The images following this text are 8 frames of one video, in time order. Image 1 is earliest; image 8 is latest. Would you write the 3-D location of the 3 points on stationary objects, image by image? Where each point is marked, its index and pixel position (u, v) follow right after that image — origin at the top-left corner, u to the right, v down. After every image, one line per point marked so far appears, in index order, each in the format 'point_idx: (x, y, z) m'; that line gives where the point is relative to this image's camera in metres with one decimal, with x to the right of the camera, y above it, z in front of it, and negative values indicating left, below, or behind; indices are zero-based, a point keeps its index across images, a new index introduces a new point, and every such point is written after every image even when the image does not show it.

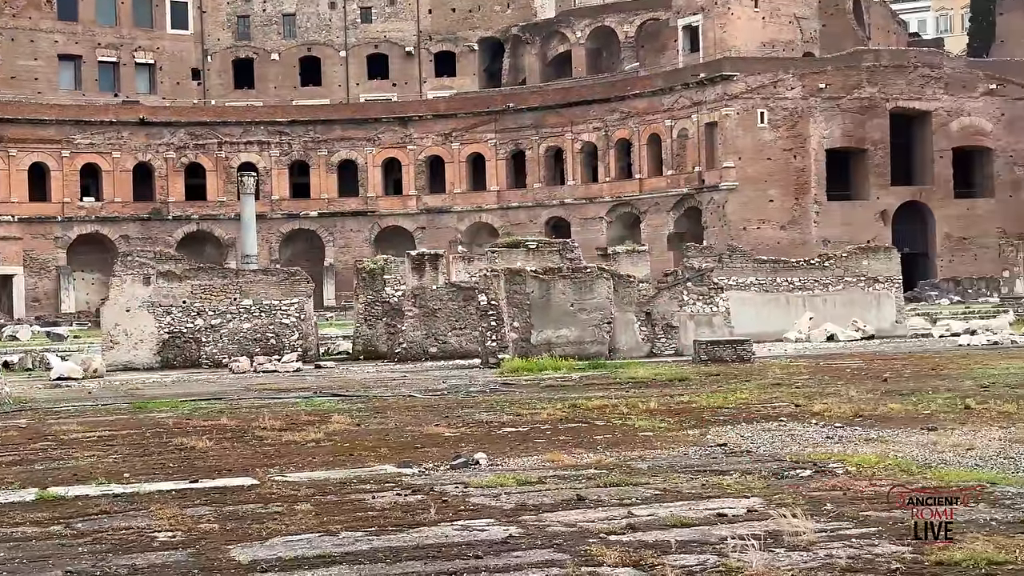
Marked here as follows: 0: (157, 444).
0: (-2.9, -1.3, +12.9) m
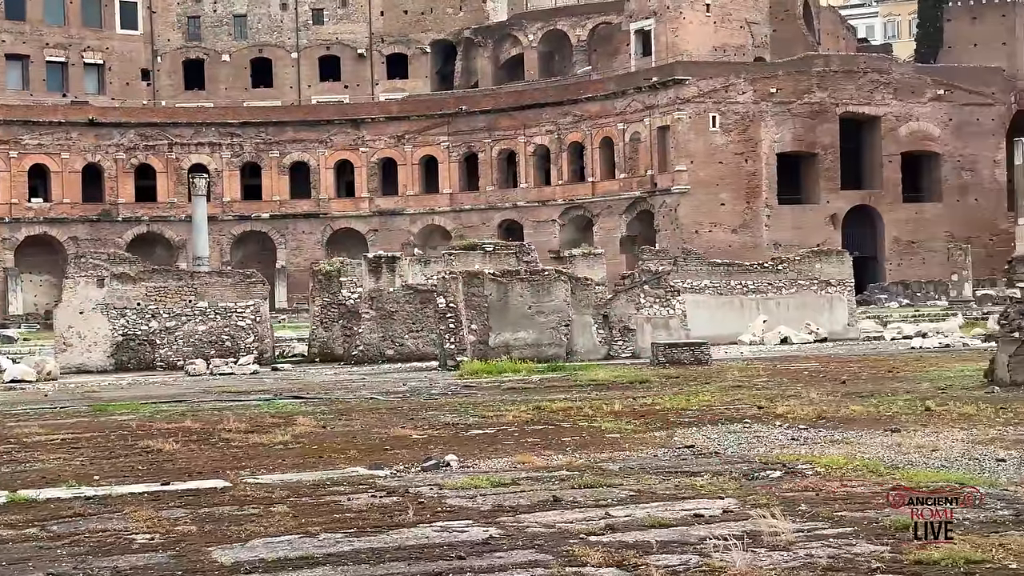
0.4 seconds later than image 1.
0: (-3.2, -1.3, +12.8) m
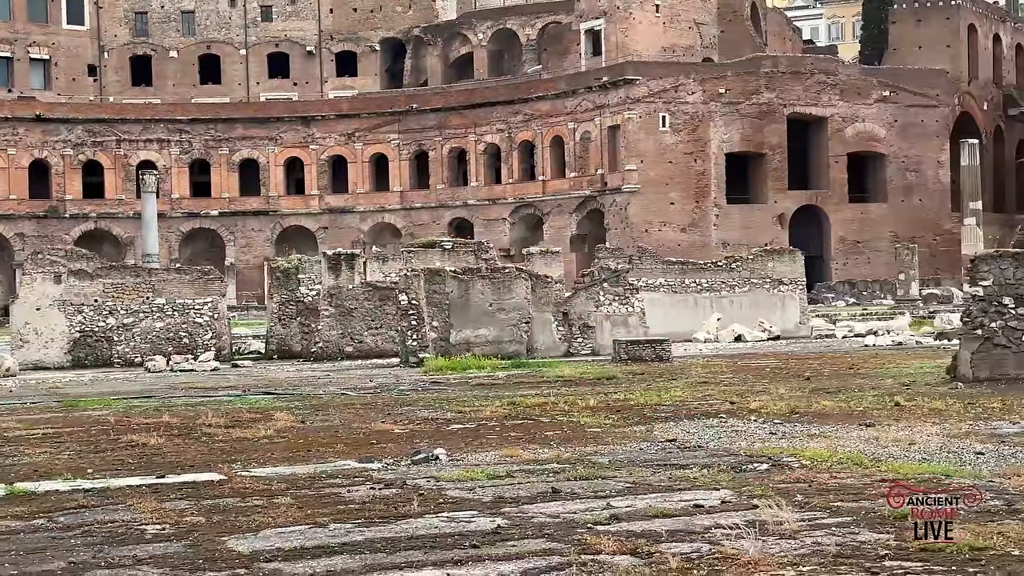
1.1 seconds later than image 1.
0: (-3.3, -1.3, +12.9) m
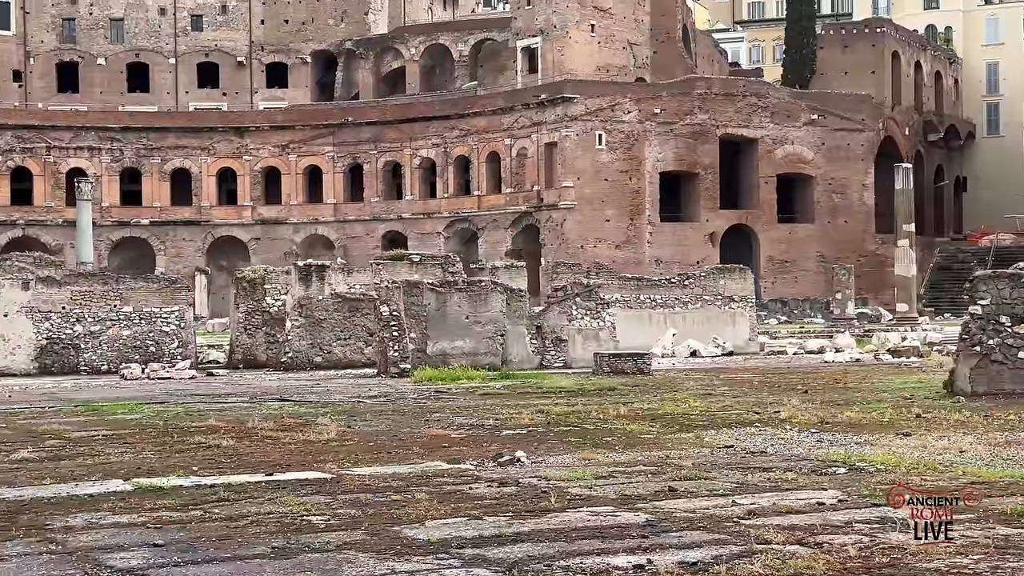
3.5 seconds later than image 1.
0: (-2.8, -1.3, +13.2) m
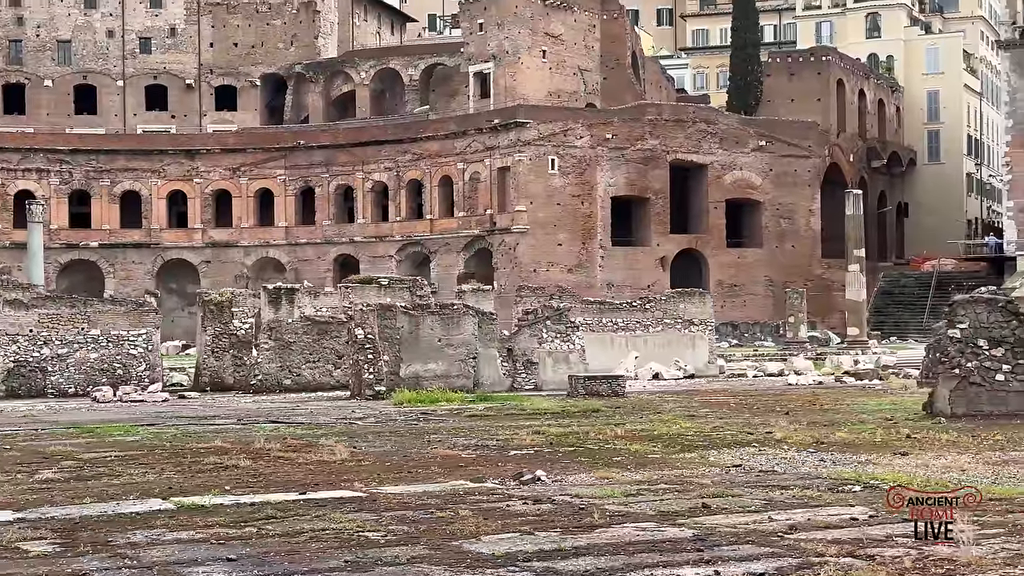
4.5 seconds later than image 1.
0: (-2.8, -1.5, +13.4) m
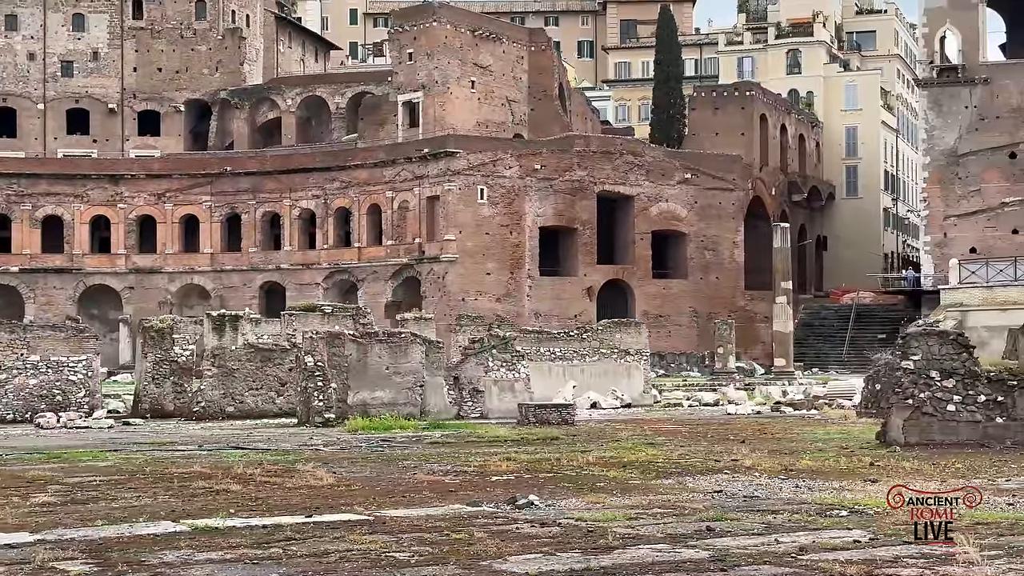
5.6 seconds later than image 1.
0: (-2.9, -1.7, +13.5) m
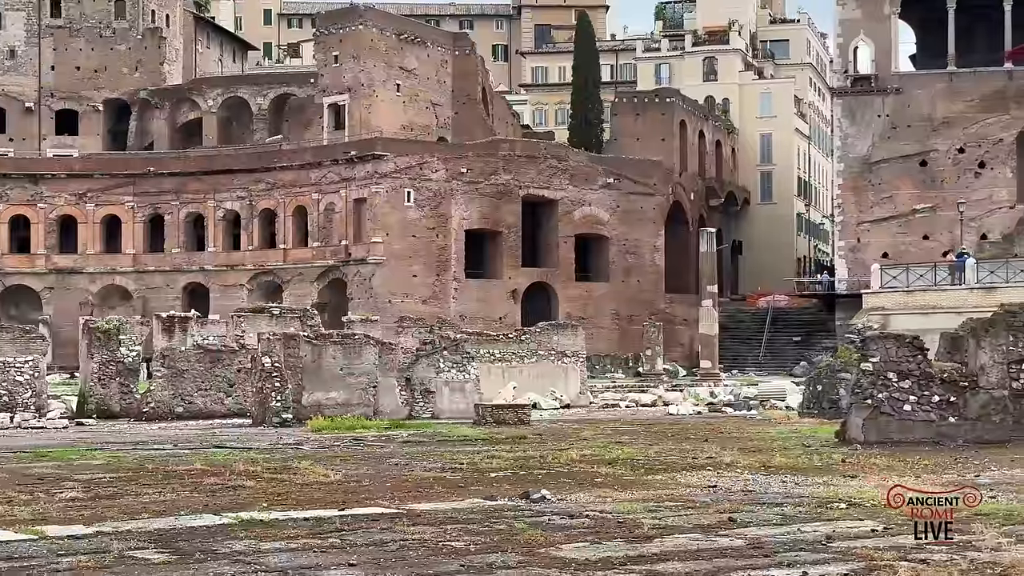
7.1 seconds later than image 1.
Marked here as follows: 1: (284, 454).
0: (-2.9, -1.8, +14.0) m
1: (-2.7, -1.9, +17.9) m
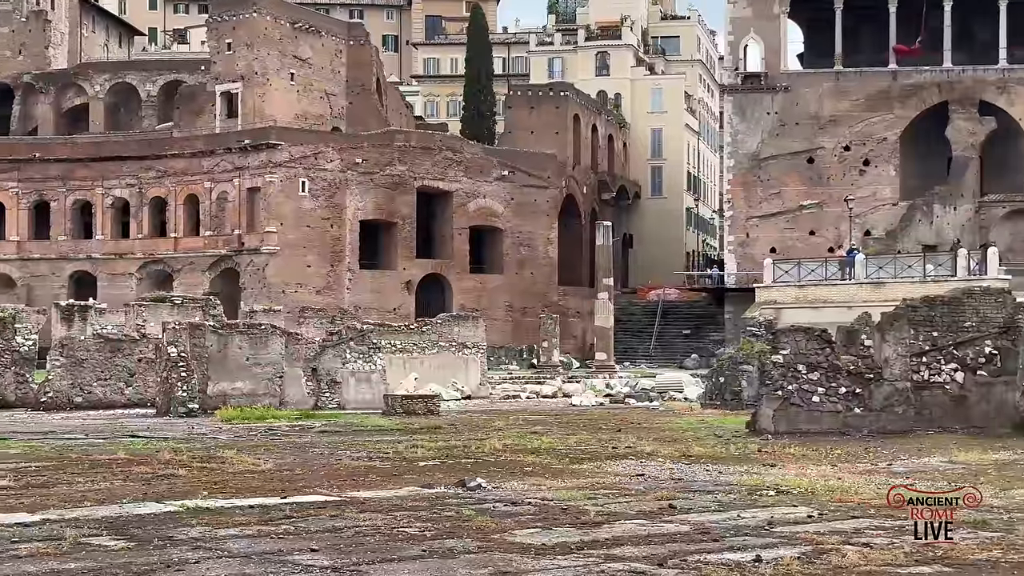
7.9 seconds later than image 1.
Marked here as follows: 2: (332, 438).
0: (-3.5, -1.7, +13.9) m
1: (-3.6, -1.8, +17.8) m
2: (-2.3, -1.9, +19.2) m
